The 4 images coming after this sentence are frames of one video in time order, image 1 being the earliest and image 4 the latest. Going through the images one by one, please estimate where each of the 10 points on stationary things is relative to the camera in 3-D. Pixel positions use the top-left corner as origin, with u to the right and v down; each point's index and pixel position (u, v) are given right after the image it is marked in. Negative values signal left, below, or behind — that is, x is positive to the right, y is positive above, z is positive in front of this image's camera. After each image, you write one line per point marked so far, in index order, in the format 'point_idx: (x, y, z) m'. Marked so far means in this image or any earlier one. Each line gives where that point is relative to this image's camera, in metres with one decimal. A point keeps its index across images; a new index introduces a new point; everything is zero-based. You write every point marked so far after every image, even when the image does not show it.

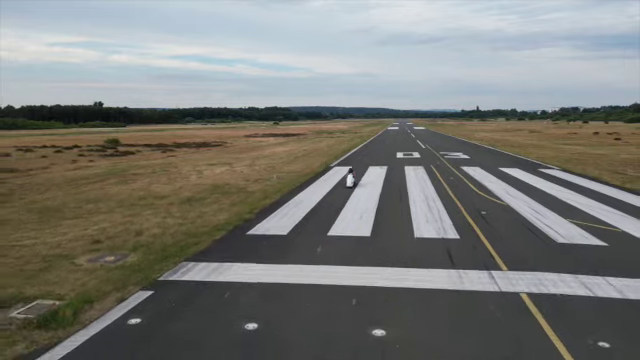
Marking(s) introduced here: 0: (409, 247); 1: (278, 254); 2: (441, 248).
0: (+1.8, -1.3, +9.3) m
1: (-0.8, -1.4, +8.9) m
2: (+2.4, -1.3, +9.1) m
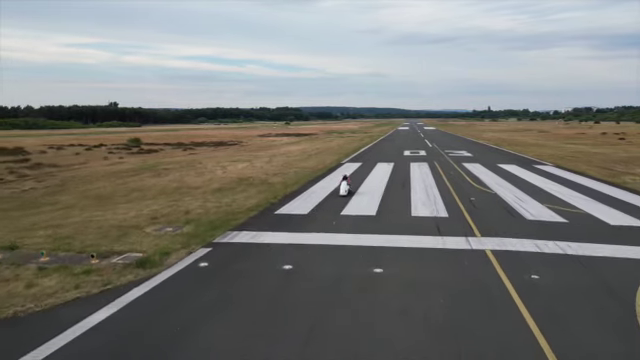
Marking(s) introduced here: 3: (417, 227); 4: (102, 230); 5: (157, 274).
0: (+2.2, -1.1, +11.5) m
1: (-0.4, -1.1, +11.1) m
2: (+2.8, -1.1, +11.3) m
3: (+2.3, -1.1, +10.9) m
4: (-5.2, -1.2, +10.9) m
5: (-2.8, -1.6, +7.8) m
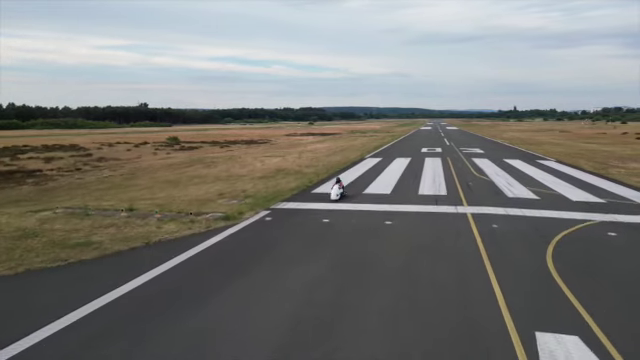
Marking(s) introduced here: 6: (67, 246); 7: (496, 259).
0: (+3.1, -0.6, +15.0) m
1: (+0.5, -0.7, +14.8) m
2: (+3.7, -0.6, +14.8) m
3: (+3.2, -0.7, +14.4) m
4: (-4.3, -0.7, +14.8) m
5: (-2.1, -1.1, +11.6) m
6: (-5.3, -1.4, +9.6) m
7: (+3.6, -1.6, +9.4) m
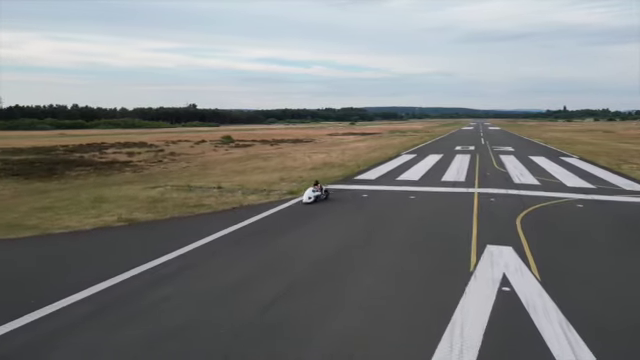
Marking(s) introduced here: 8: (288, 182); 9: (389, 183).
0: (+4.8, -0.1, +18.7) m
1: (+2.1, -0.2, +18.7) m
2: (+5.3, -0.1, +18.5) m
3: (+4.9, -0.2, +18.1) m
4: (-2.6, -0.1, +19.1) m
5: (-0.7, -0.6, +15.8) m
6: (-4.1, -0.8, +14.1) m
7: (+4.8, -1.1, +13.1) m
8: (-1.4, -0.1, +19.1) m
9: (+2.8, -0.1, +18.7) m
